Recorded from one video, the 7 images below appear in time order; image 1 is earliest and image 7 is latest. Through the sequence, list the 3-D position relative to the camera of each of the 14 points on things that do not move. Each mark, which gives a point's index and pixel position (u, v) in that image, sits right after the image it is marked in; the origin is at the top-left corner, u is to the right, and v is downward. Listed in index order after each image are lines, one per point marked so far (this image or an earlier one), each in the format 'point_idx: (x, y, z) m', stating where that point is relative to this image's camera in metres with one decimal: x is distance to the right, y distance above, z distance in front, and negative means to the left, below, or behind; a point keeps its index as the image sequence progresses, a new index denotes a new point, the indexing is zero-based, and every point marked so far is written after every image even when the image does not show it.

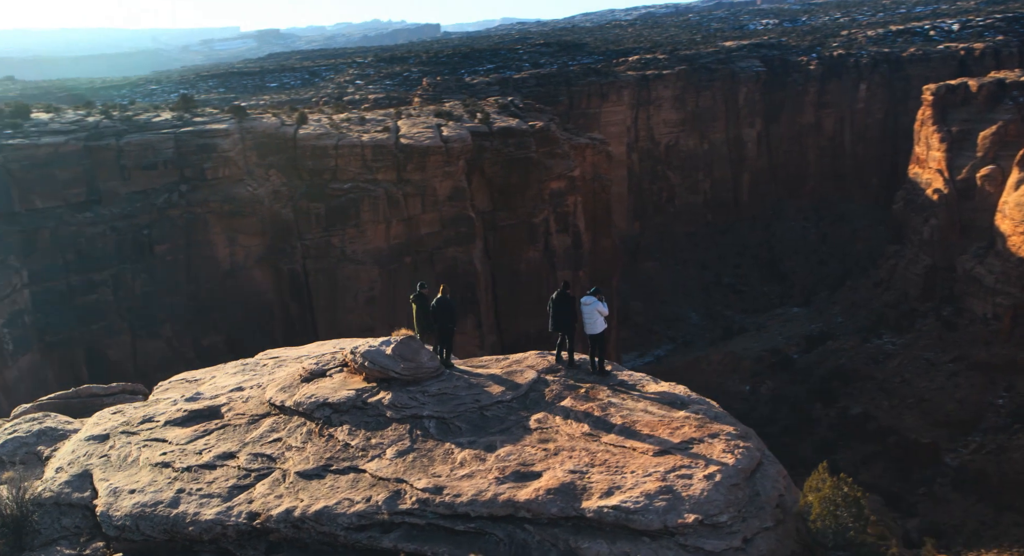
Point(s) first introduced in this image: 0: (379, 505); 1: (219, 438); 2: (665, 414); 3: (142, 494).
0: (-0.9, -1.5, +5.9) m
1: (-2.6, -1.4, +7.6) m
2: (+1.2, -1.1, +7.0) m
3: (-2.9, -1.7, +6.7) m
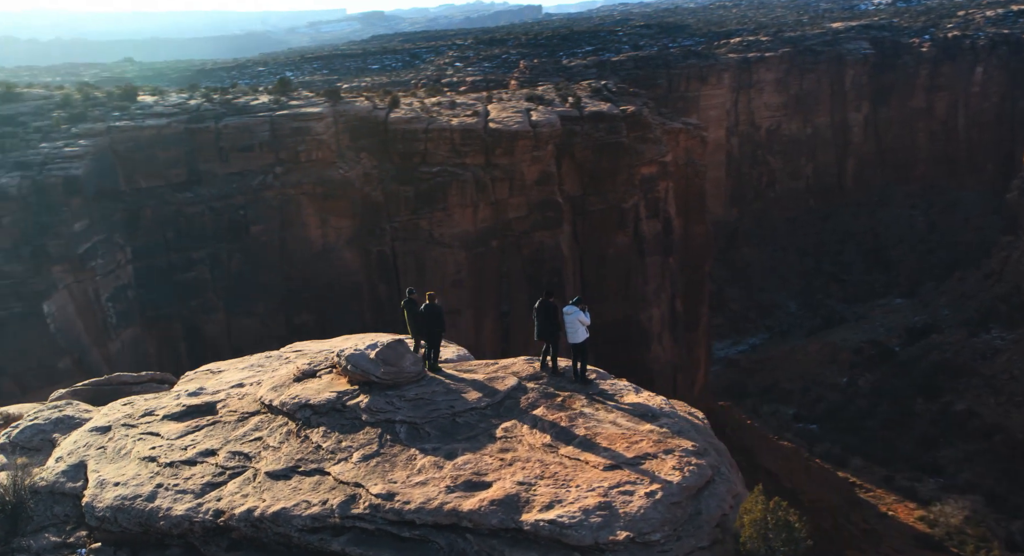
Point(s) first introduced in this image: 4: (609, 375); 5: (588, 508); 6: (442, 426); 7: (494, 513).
0: (-1.3, -1.6, +6.1) m
1: (-2.8, -1.4, +8.0) m
2: (+1.0, -1.2, +7.0) m
3: (-3.2, -1.7, +7.1) m
4: (+1.0, -1.0, +8.6) m
5: (+0.5, -1.5, +5.6) m
6: (-0.6, -1.3, +7.3) m
7: (-0.1, -1.6, +5.7) m
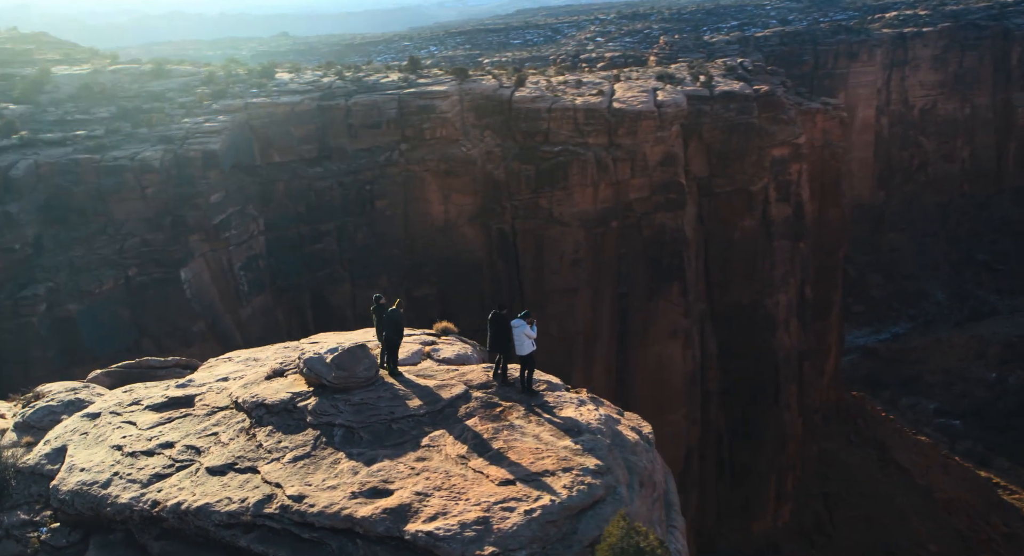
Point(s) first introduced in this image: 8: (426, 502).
0: (-2.0, -1.7, +6.6) m
1: (-3.4, -1.5, +8.6) m
2: (+0.3, -1.4, +7.3) m
3: (-3.8, -1.8, +7.8) m
4: (+0.5, -1.1, +8.8) m
5: (-0.3, -1.7, +5.9) m
6: (-1.2, -1.4, +7.7) m
7: (-0.9, -1.7, +6.1) m
8: (-0.6, -1.6, +6.3) m
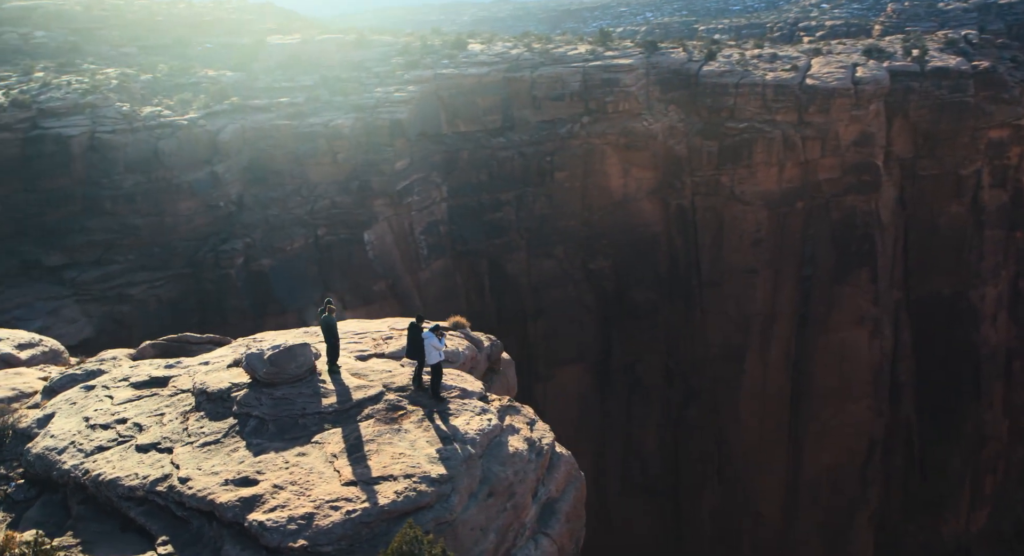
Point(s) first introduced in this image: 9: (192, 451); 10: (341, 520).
0: (-3.3, -1.8, +7.8) m
1: (-4.3, -1.5, +10.0) m
2: (-0.9, -1.6, +8.1) m
3: (-4.9, -1.7, +9.2) m
4: (-0.5, -1.3, +9.6) m
5: (-1.7, -1.9, +6.9) m
6: (-2.3, -1.5, +8.7) m
7: (-2.3, -1.9, +7.1) m
8: (-2.0, -1.8, +7.3) m
9: (-3.1, -1.7, +8.3) m
10: (-1.3, -1.9, +6.8) m
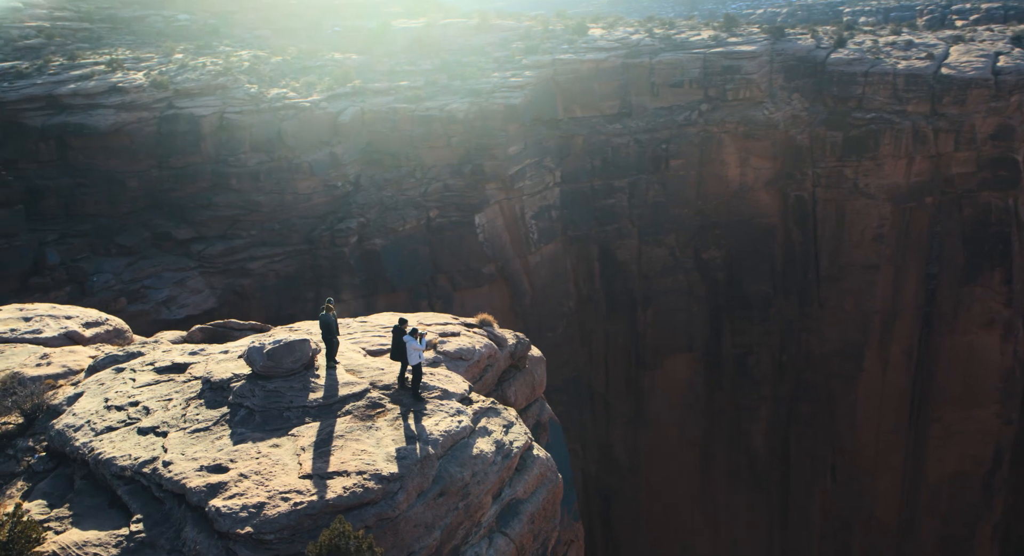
0: (-3.8, -1.8, +8.6) m
1: (-4.5, -1.4, +10.8) m
2: (-1.3, -1.7, +8.6) m
3: (-5.2, -1.7, +10.2) m
4: (-0.7, -1.4, +10.0) m
5: (-2.3, -2.0, +7.5) m
6: (-2.7, -1.5, +9.4) m
7: (-2.8, -1.9, +7.8) m
8: (-2.5, -1.9, +7.9) m
9: (-3.5, -1.7, +9.1) m
10: (-1.9, -2.0, +7.4) m
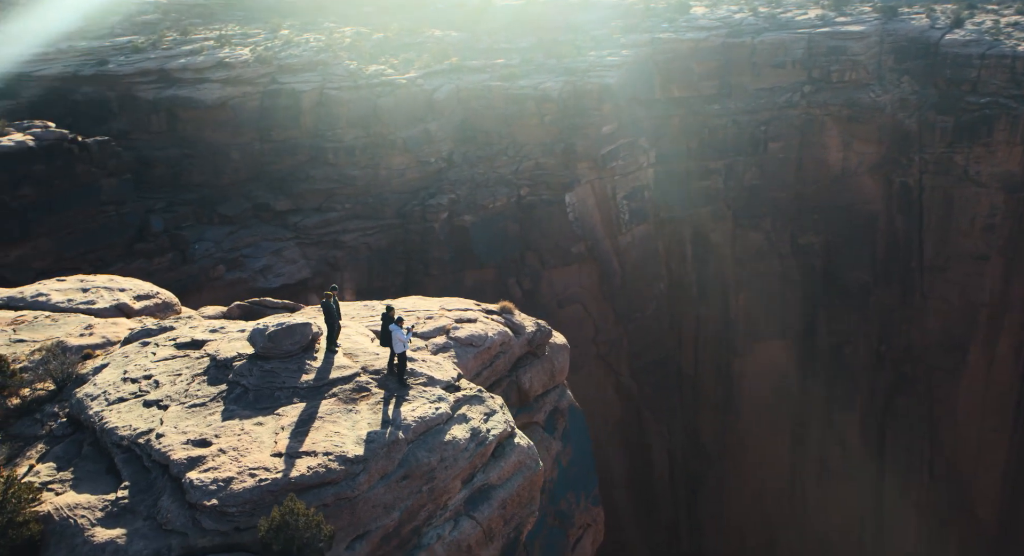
0: (-4.1, -1.7, +9.3) m
1: (-4.6, -1.1, +11.6) m
2: (-1.7, -1.6, +9.1) m
3: (-5.4, -1.4, +11.0) m
4: (-0.9, -1.3, +10.4) m
5: (-2.7, -1.9, +8.1) m
6: (-2.9, -1.4, +10.0) m
7: (-3.2, -1.8, +8.4) m
8: (-2.9, -1.8, +8.5) m
9: (-3.8, -1.5, +9.8) m
10: (-2.4, -1.9, +7.9) m
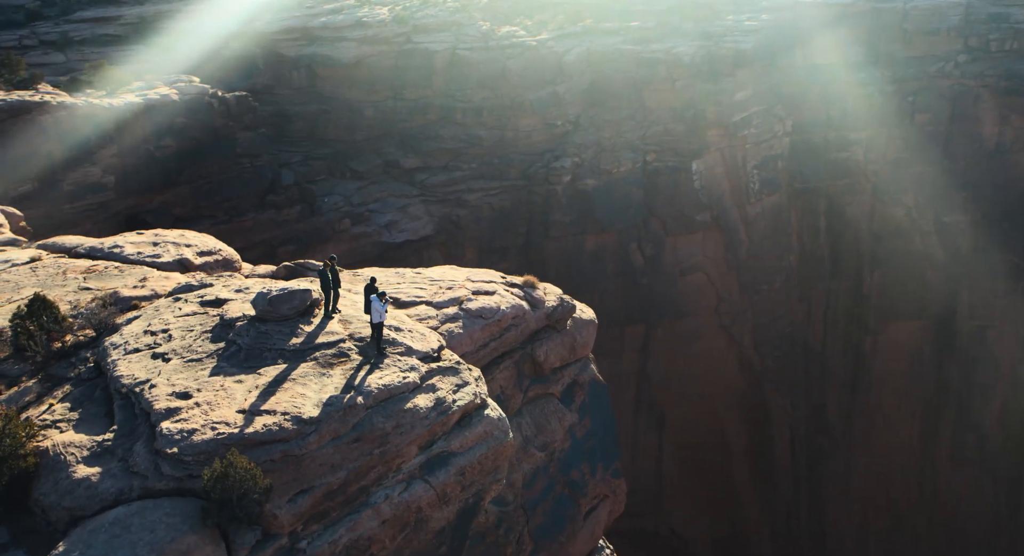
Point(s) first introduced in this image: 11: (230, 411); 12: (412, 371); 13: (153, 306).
0: (-4.6, -1.3, +10.3) m
1: (-4.8, -0.6, +12.7) m
2: (-2.2, -1.3, +9.8) m
3: (-5.6, -0.9, +12.2) m
4: (-1.3, -0.9, +11.0) m
5: (-3.4, -1.6, +9.0) m
6: (-3.3, -1.0, +10.9) m
7: (-3.8, -1.5, +9.4) m
8: (-3.5, -1.4, +9.4) m
9: (-4.2, -1.1, +10.8) m
10: (-3.1, -1.6, +8.8) m
11: (-3.0, -1.4, +9.3) m
12: (-1.3, -1.1, +10.5) m
13: (-5.7, -0.5, +13.8) m
